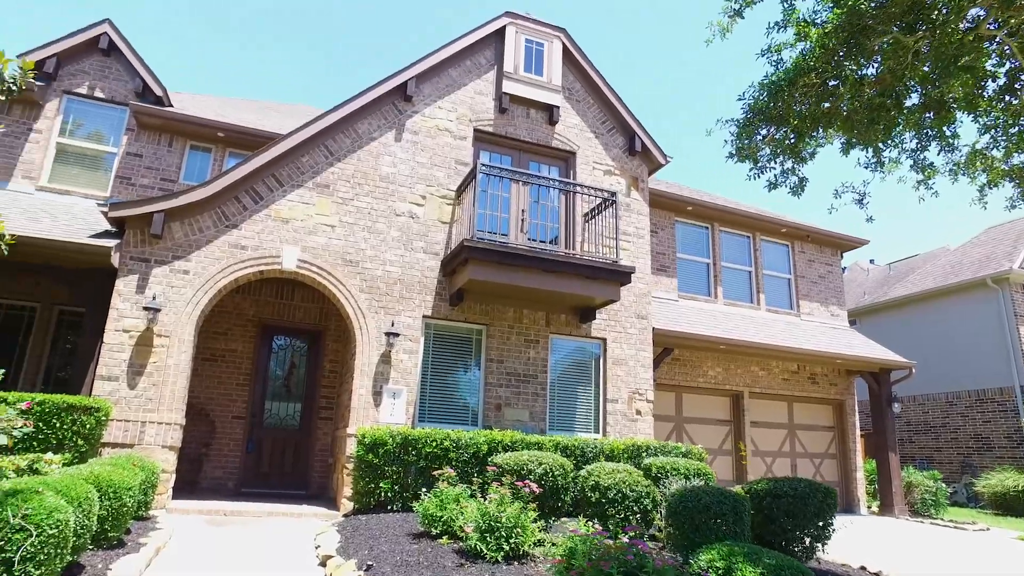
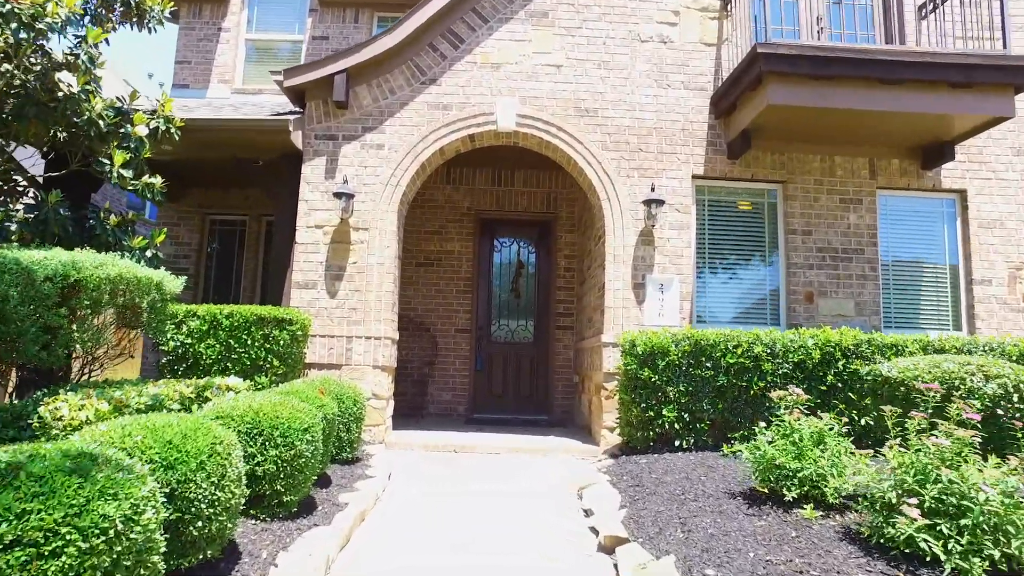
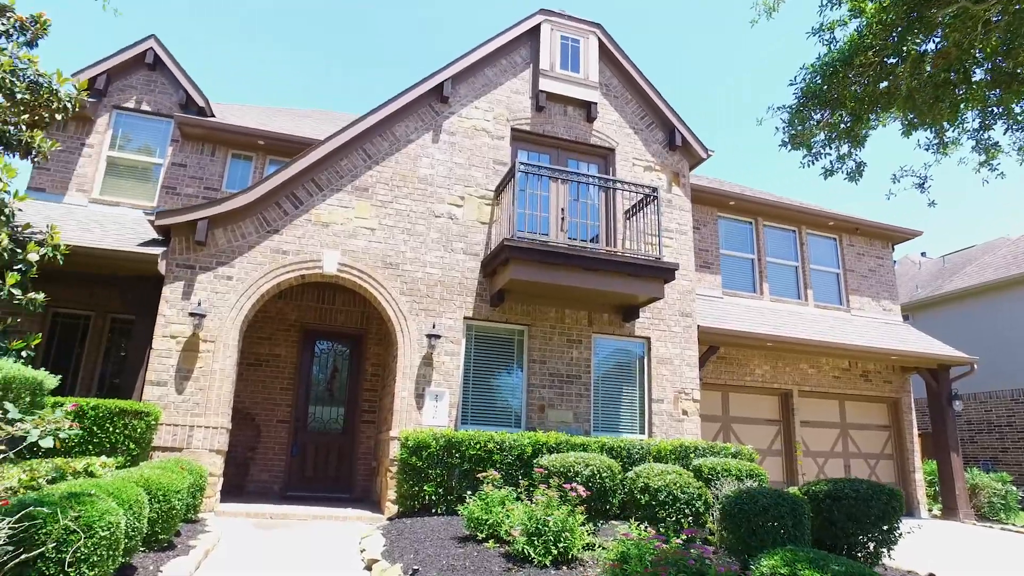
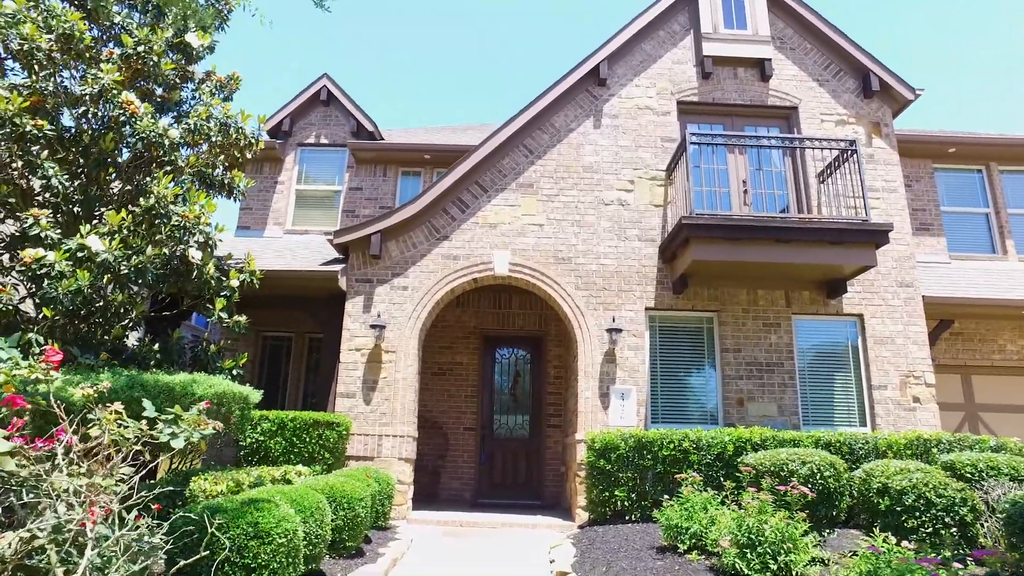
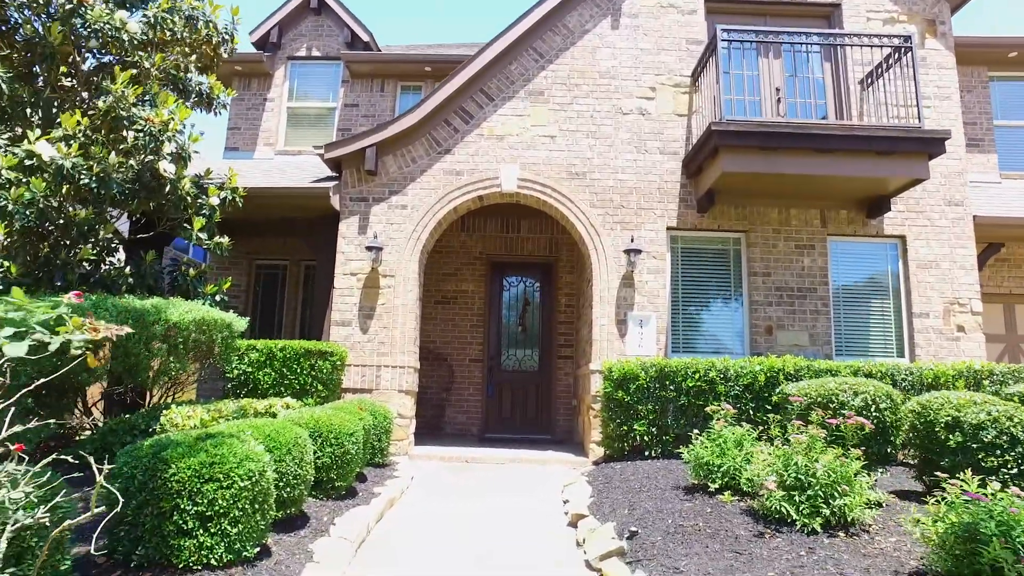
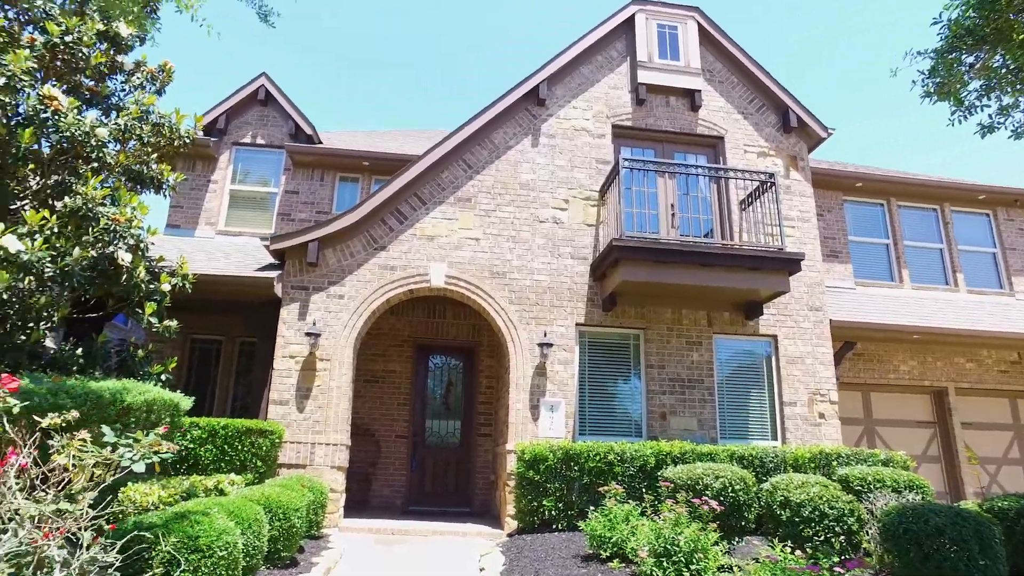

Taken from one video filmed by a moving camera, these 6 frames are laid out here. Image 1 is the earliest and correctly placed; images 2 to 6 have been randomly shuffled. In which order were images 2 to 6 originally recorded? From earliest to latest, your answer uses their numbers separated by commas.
3, 6, 4, 5, 2
